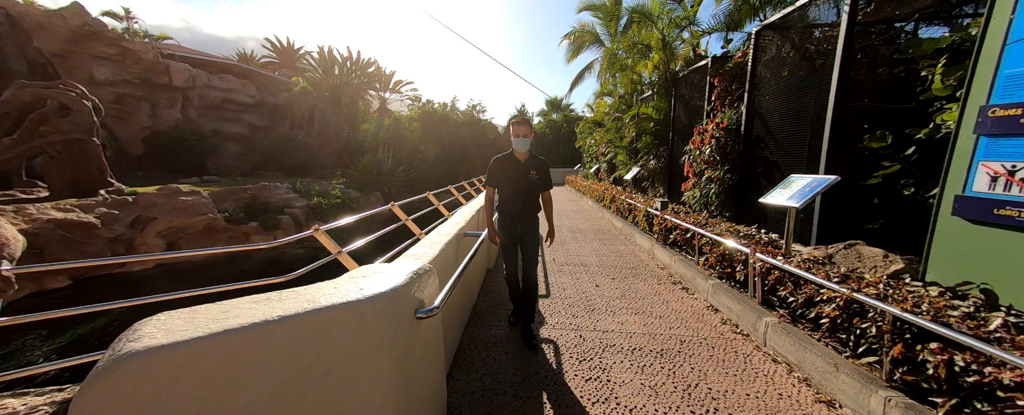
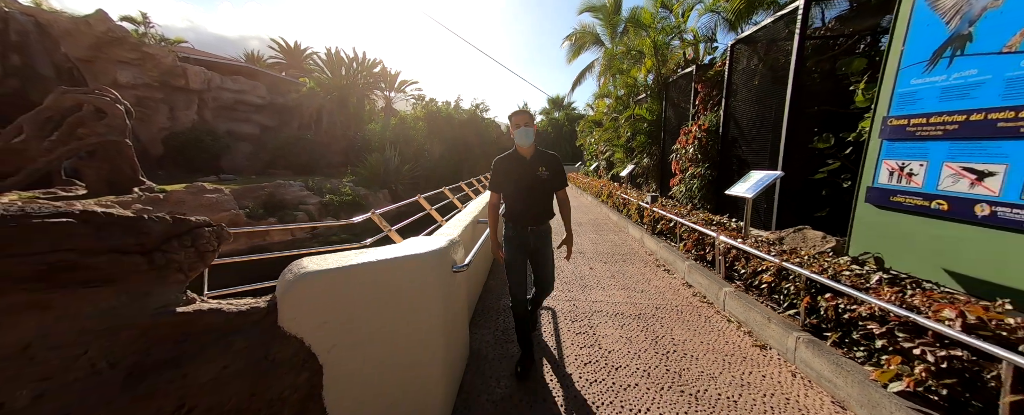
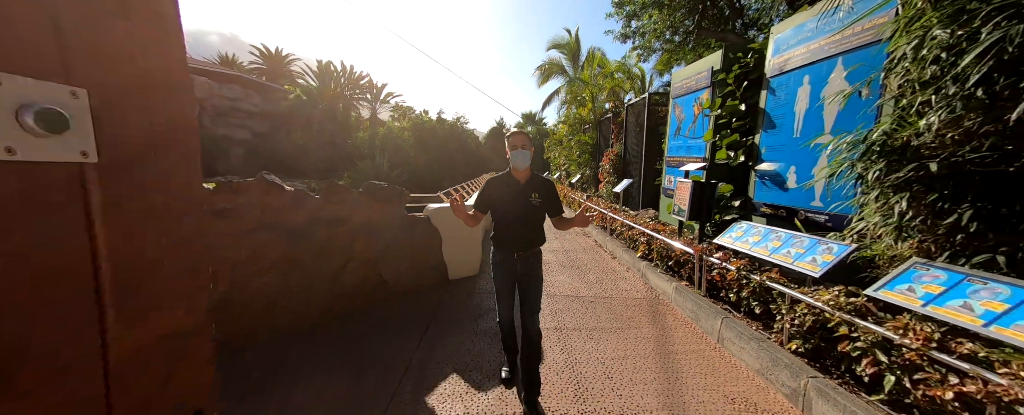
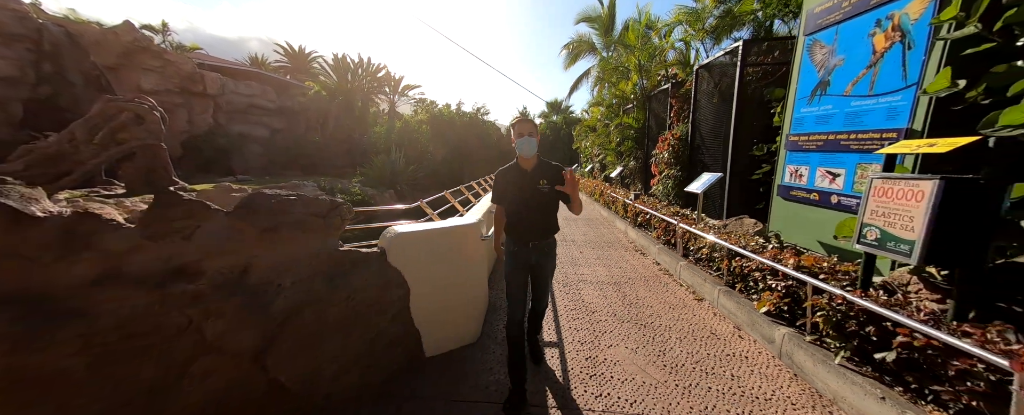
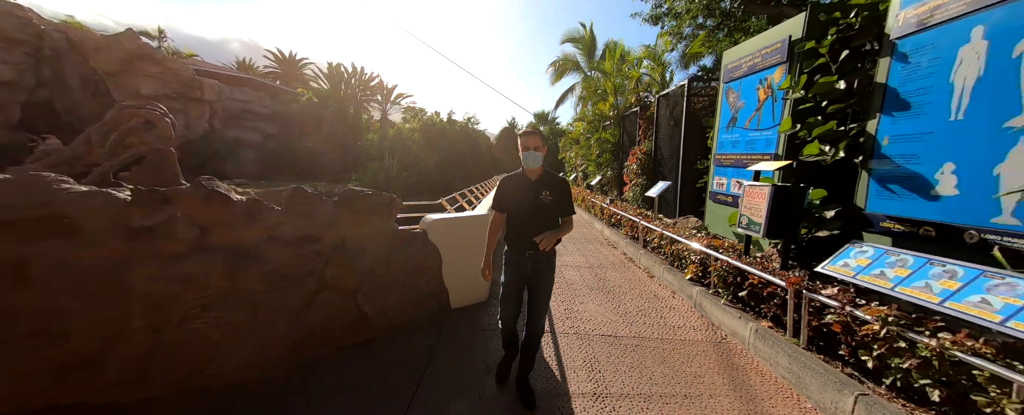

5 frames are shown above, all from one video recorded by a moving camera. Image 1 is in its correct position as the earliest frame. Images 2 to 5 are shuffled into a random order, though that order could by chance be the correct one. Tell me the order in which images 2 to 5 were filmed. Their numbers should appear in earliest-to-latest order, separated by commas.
2, 4, 5, 3
